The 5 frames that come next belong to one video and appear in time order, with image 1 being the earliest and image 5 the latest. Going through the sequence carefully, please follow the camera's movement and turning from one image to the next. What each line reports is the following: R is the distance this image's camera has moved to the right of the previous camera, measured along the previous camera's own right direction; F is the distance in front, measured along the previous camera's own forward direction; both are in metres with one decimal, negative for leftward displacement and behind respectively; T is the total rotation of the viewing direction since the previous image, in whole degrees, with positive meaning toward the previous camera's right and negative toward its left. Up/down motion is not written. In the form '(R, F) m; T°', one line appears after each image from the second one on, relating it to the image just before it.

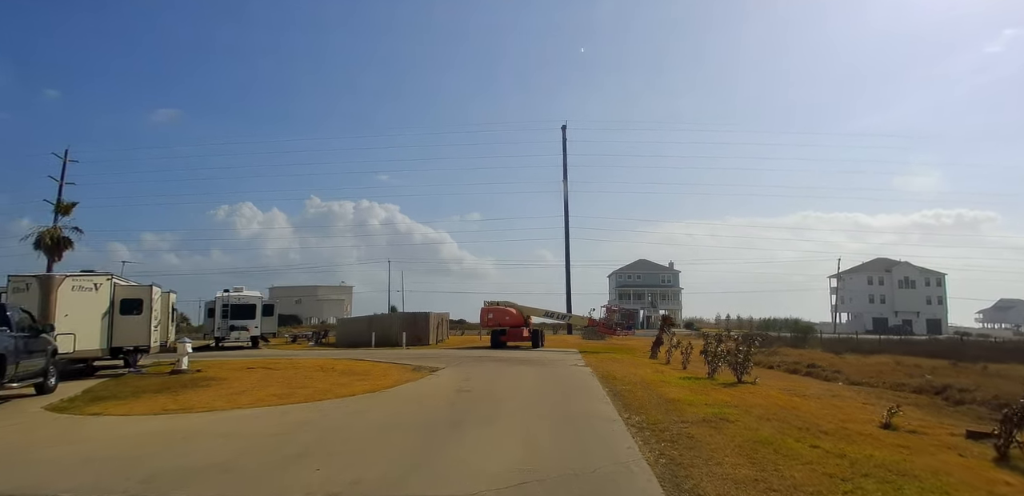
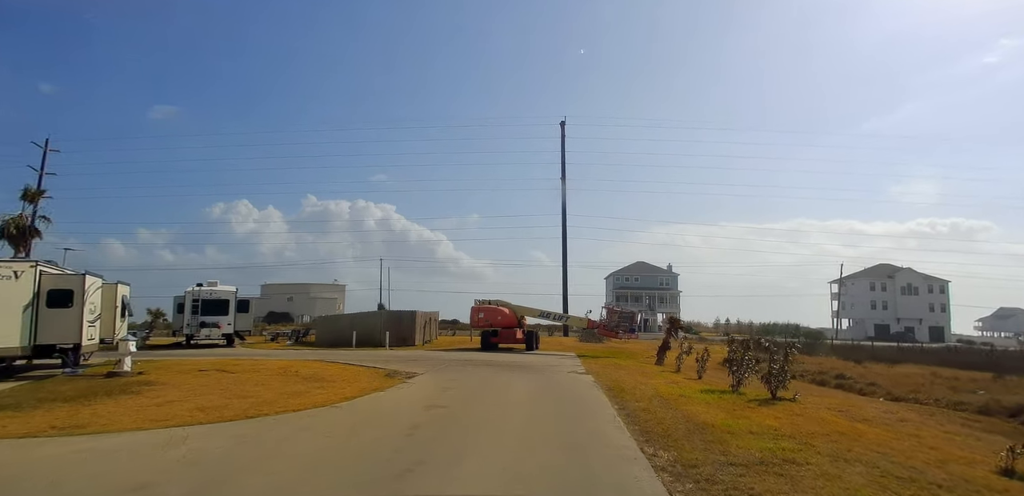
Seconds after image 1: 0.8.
(+0.1, +2.9) m; 0°
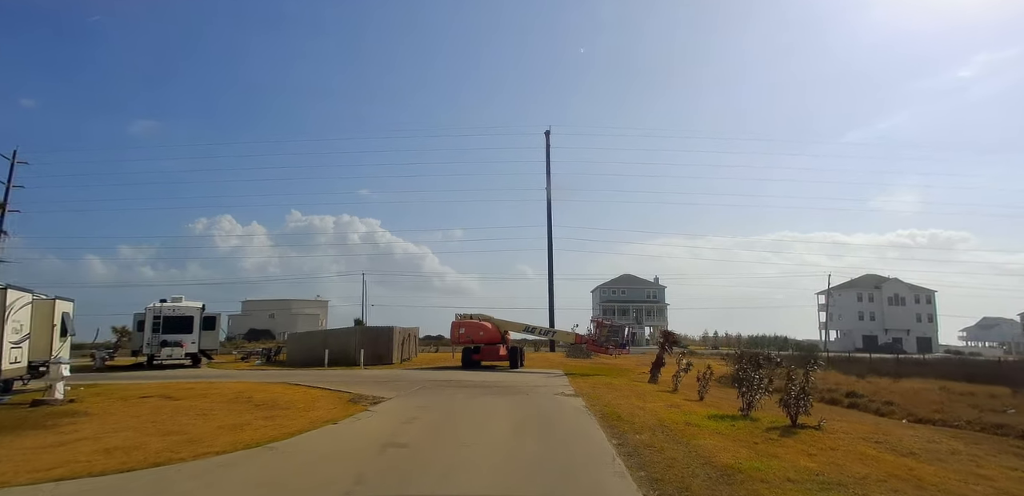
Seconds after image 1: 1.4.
(+0.2, +2.0) m; +1°
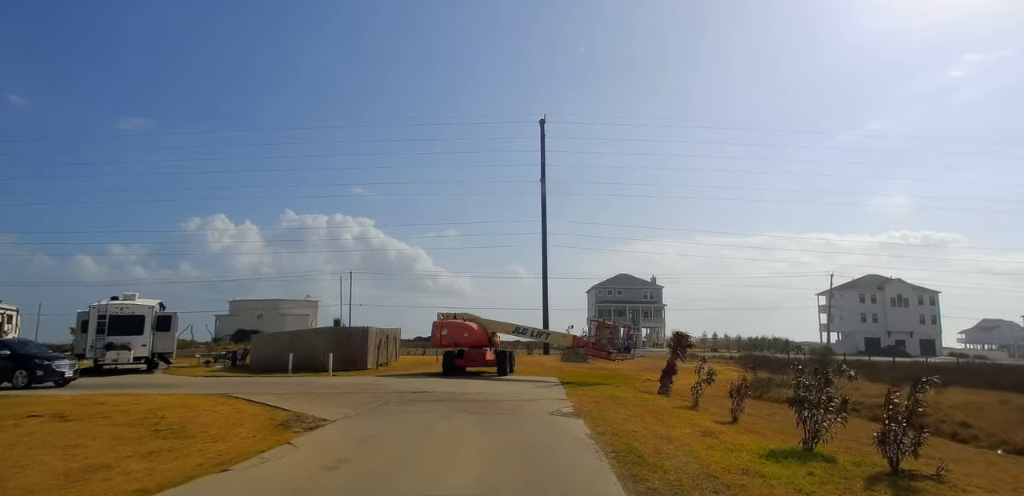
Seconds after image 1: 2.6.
(+0.2, +3.8) m; +1°
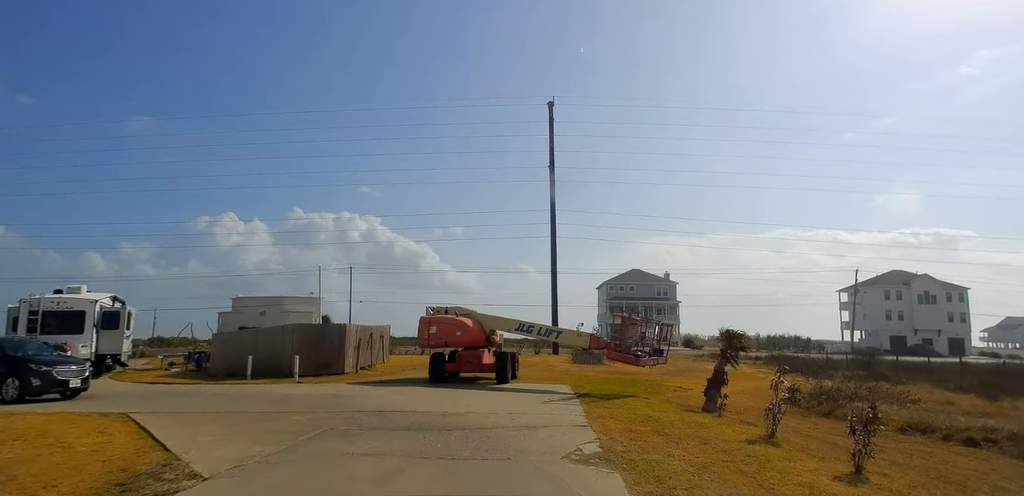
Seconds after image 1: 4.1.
(+0.2, +5.0) m; -1°
